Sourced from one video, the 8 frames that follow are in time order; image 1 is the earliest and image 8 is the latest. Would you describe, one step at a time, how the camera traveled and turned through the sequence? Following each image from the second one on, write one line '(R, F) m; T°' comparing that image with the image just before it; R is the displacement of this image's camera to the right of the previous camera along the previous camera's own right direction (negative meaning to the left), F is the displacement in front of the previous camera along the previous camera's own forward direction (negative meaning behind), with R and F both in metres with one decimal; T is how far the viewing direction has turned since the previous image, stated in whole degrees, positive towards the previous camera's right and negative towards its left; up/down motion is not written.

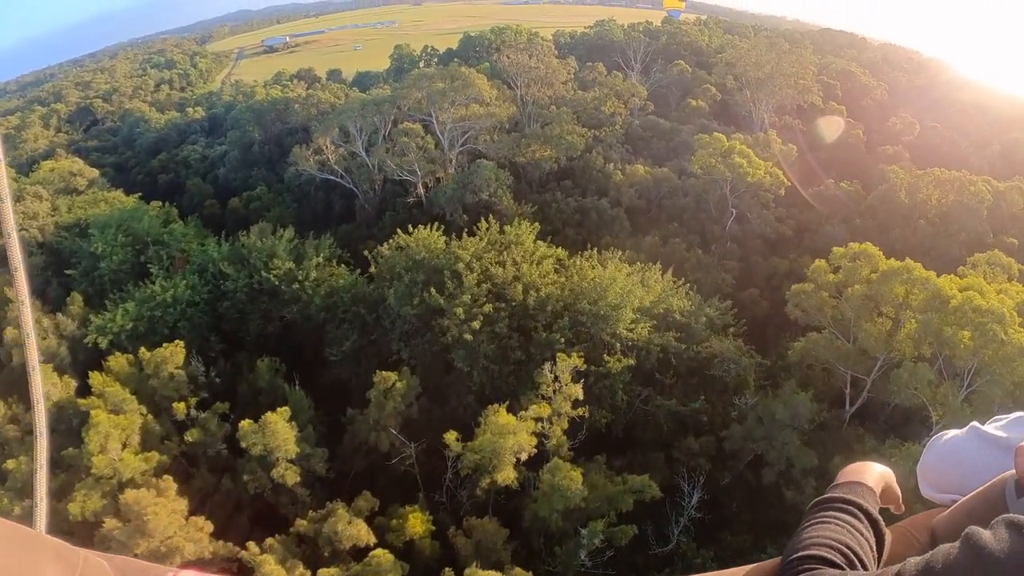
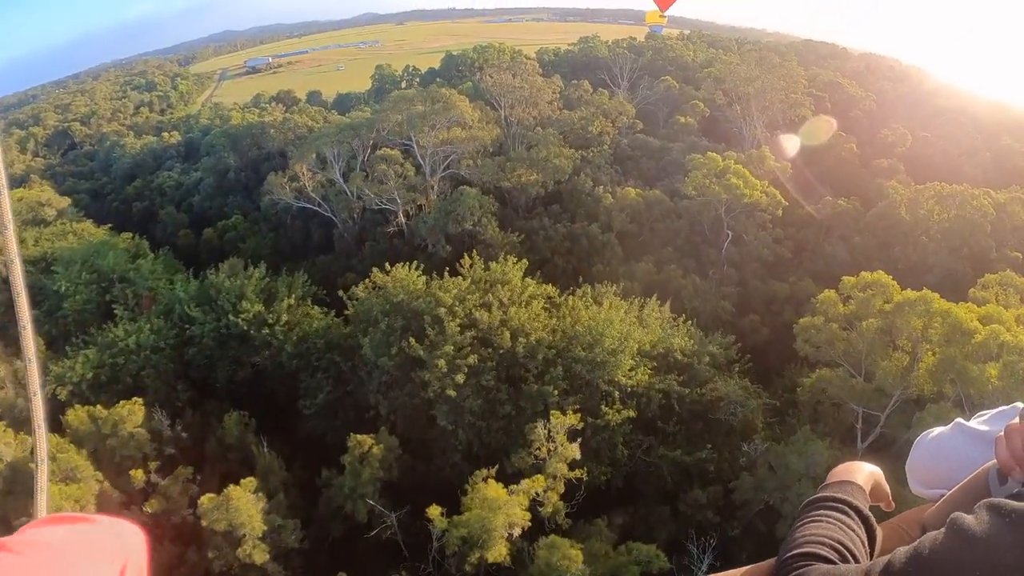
(+0.1, +1.0) m; +1°
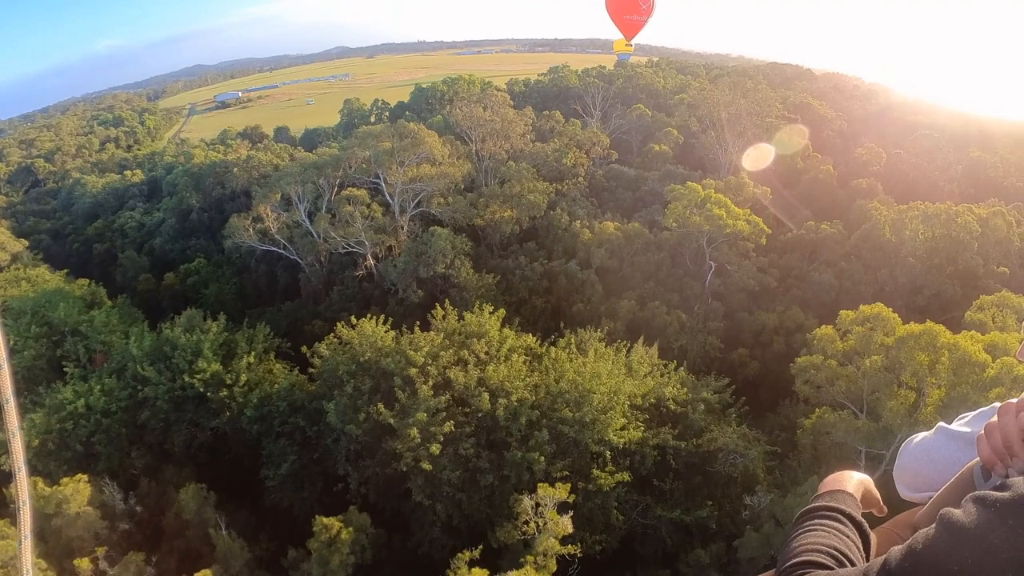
(0.0, +0.9) m; +2°
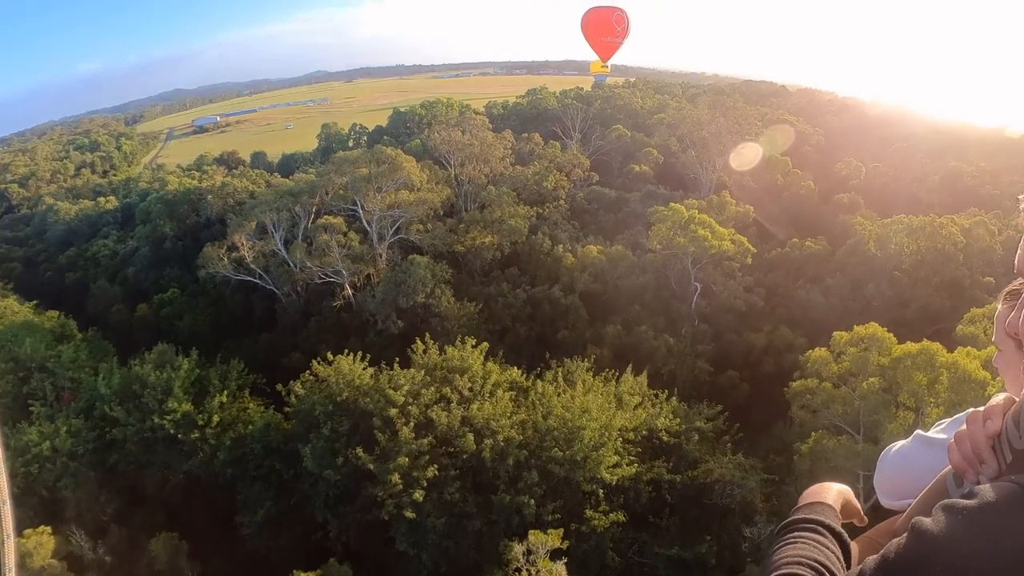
(0.0, +0.4) m; +2°
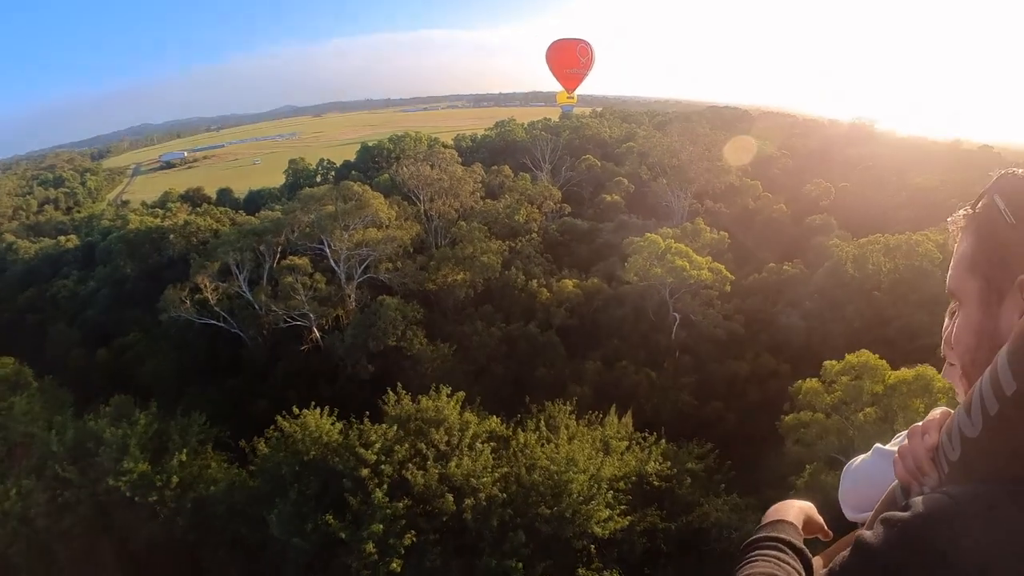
(0.0, +0.6) m; +2°
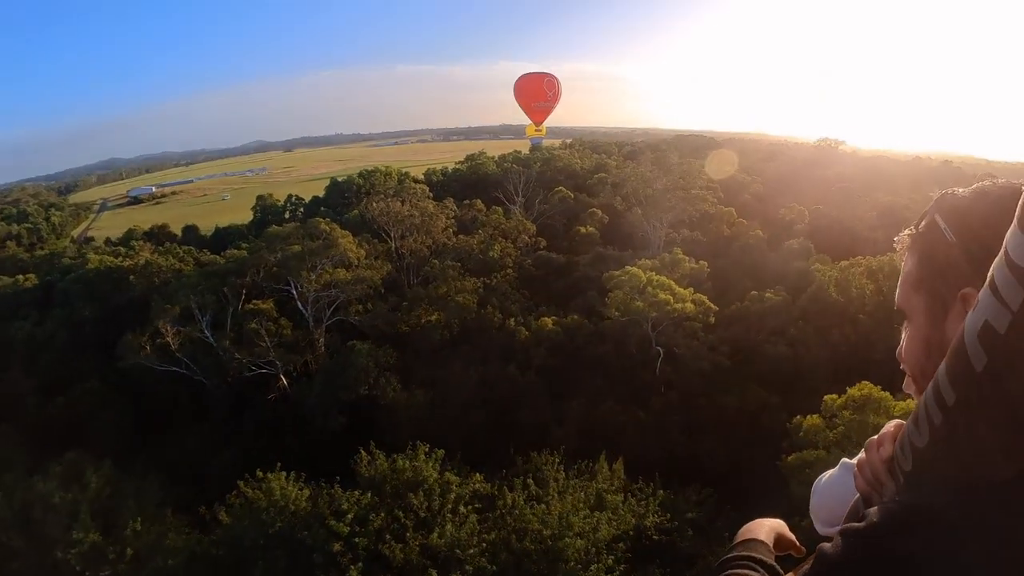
(-0.1, +0.7) m; +2°
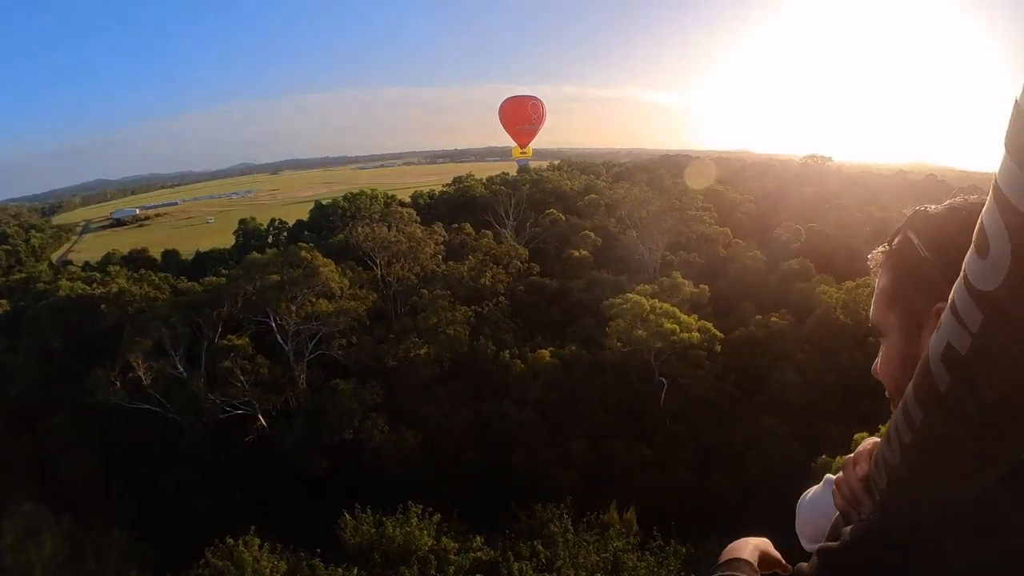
(-0.2, +1.0) m; +1°
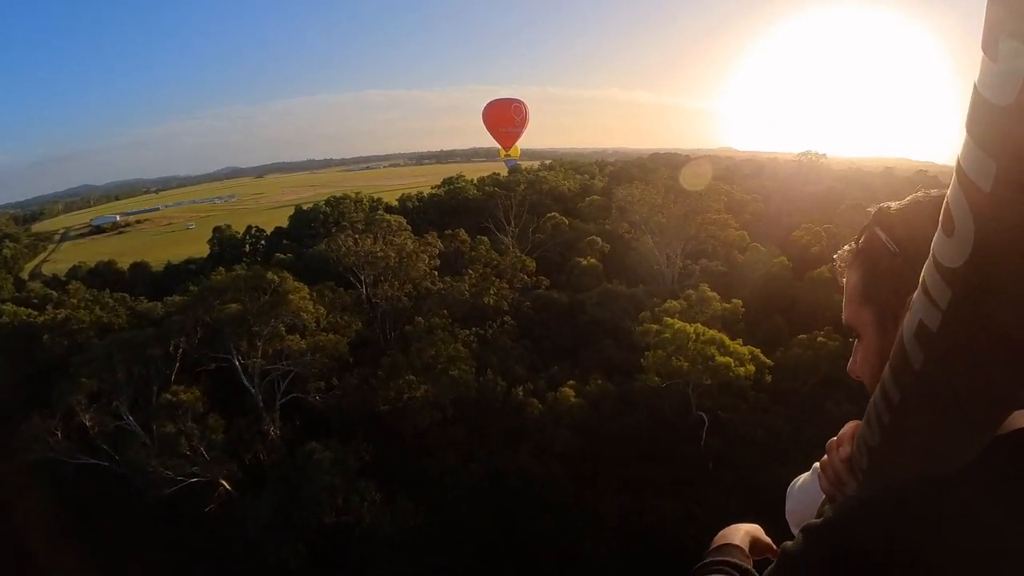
(-0.6, +2.6) m; +1°
